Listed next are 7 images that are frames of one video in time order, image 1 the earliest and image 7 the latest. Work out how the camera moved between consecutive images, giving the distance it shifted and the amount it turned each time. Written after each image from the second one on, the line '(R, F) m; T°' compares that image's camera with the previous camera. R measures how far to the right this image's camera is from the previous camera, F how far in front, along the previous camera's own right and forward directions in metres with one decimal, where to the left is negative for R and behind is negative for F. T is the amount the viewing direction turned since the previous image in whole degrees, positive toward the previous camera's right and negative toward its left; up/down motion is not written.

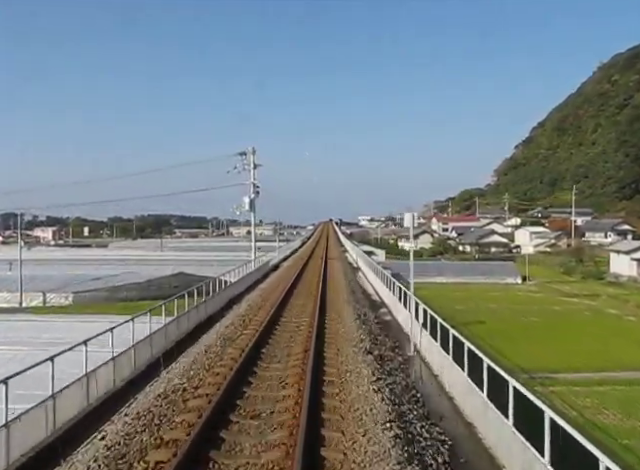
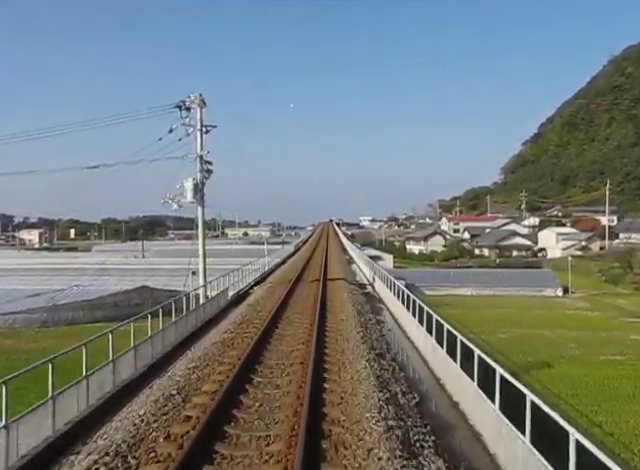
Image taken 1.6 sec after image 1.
(0.0, +3.0) m; 0°
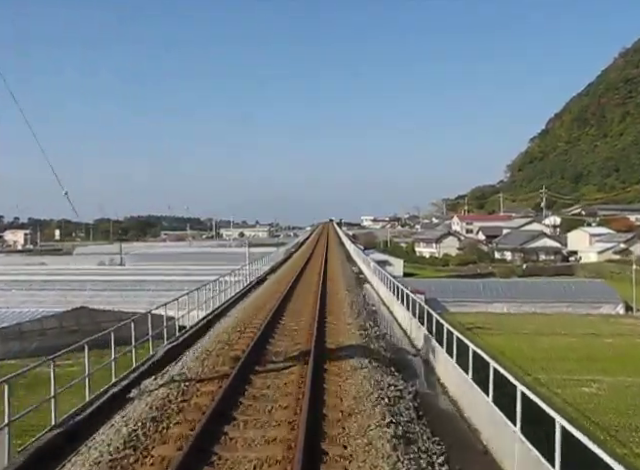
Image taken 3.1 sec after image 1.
(0.0, +2.9) m; 0°
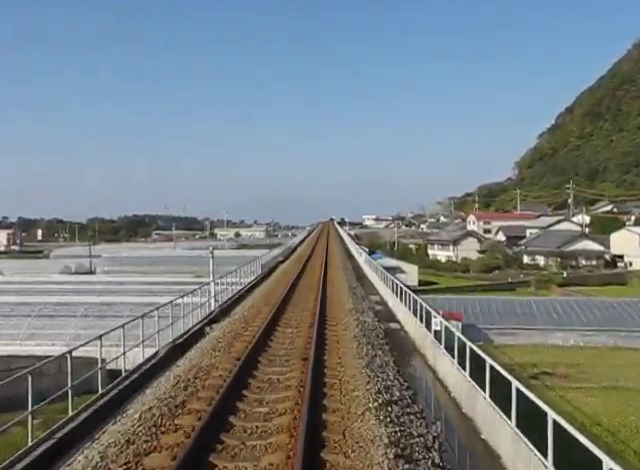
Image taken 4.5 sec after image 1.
(0.0, +3.1) m; 0°
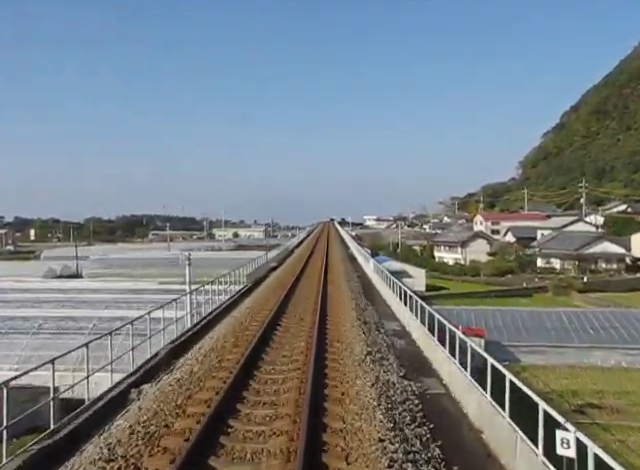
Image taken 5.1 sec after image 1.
(0.0, +1.2) m; 0°
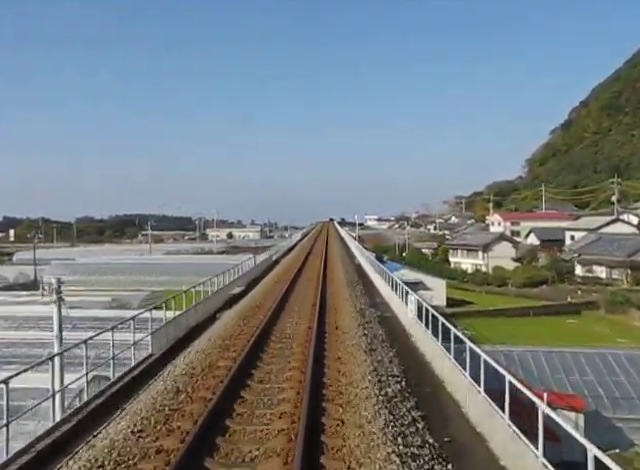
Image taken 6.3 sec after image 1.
(+0.1, +2.8) m; 0°
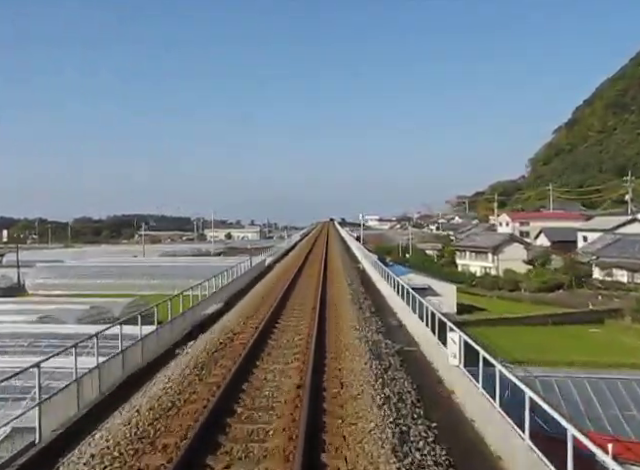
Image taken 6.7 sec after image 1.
(0.0, +0.9) m; 0°
